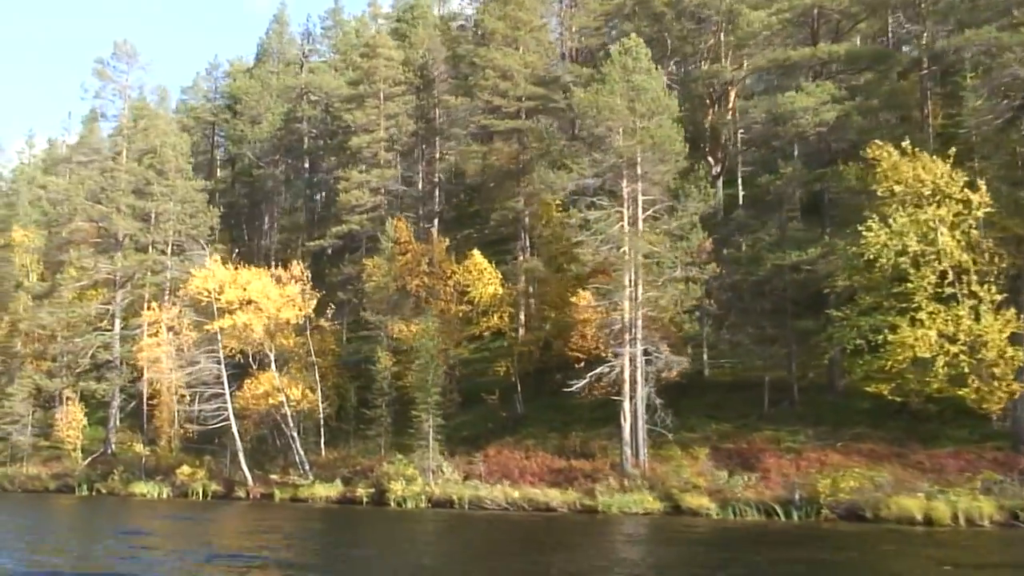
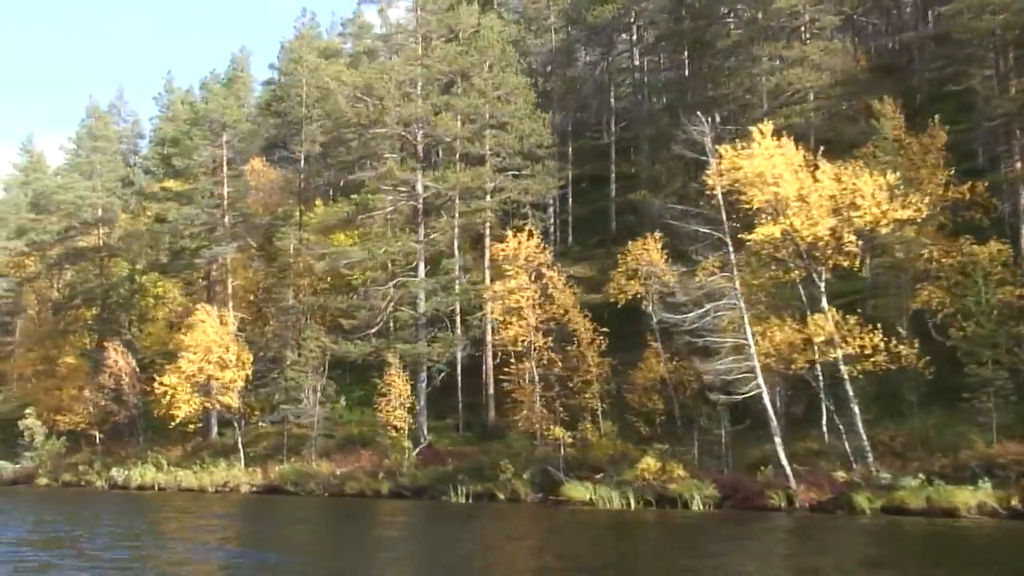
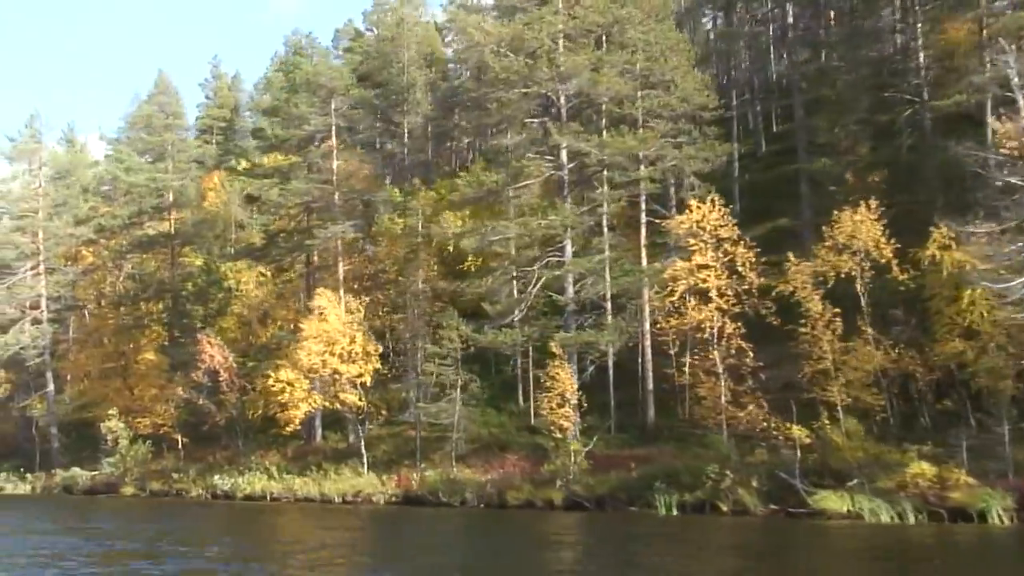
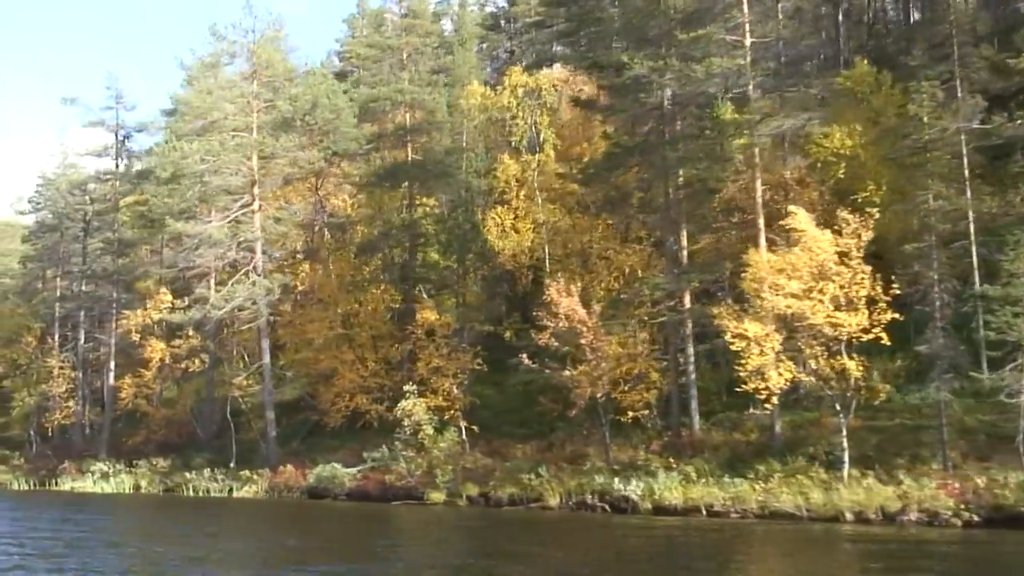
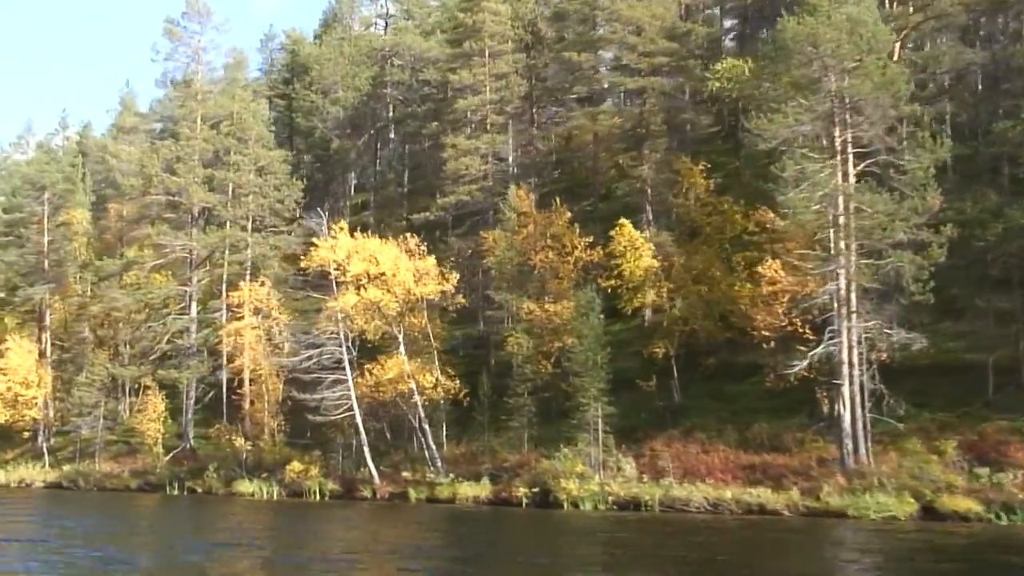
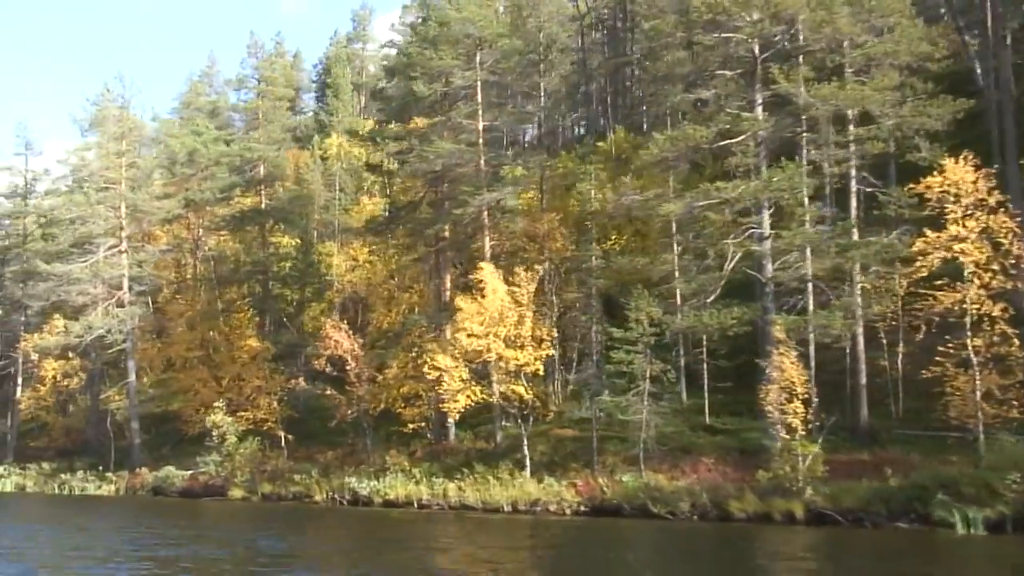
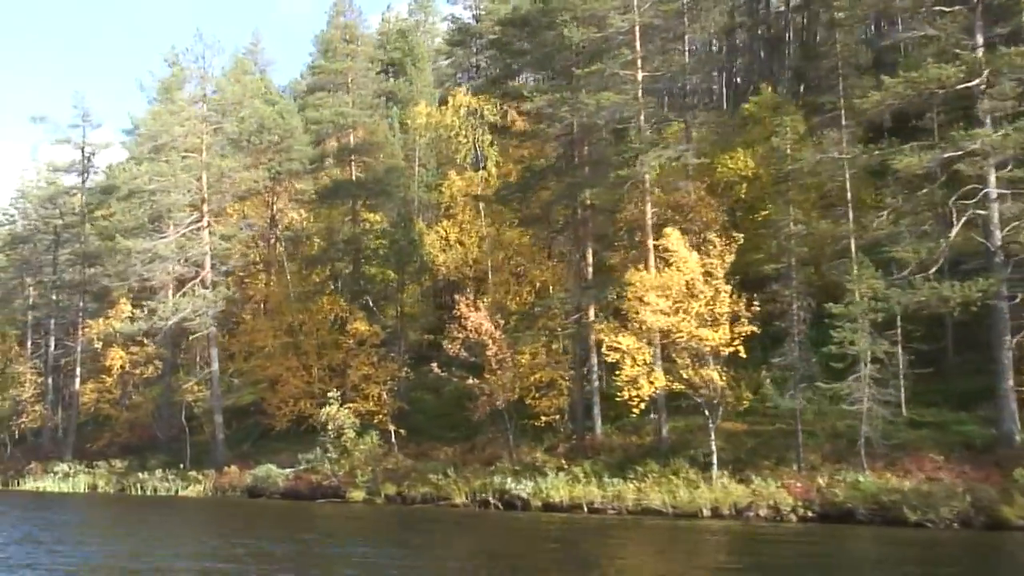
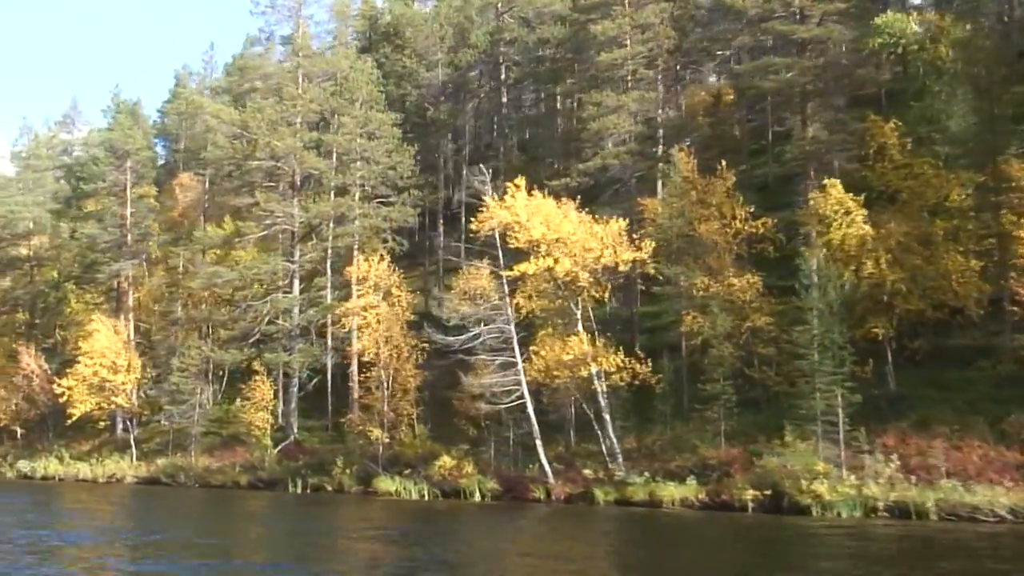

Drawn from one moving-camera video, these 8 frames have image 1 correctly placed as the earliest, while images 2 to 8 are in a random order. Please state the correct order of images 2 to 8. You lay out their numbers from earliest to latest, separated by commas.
5, 8, 2, 3, 6, 7, 4
